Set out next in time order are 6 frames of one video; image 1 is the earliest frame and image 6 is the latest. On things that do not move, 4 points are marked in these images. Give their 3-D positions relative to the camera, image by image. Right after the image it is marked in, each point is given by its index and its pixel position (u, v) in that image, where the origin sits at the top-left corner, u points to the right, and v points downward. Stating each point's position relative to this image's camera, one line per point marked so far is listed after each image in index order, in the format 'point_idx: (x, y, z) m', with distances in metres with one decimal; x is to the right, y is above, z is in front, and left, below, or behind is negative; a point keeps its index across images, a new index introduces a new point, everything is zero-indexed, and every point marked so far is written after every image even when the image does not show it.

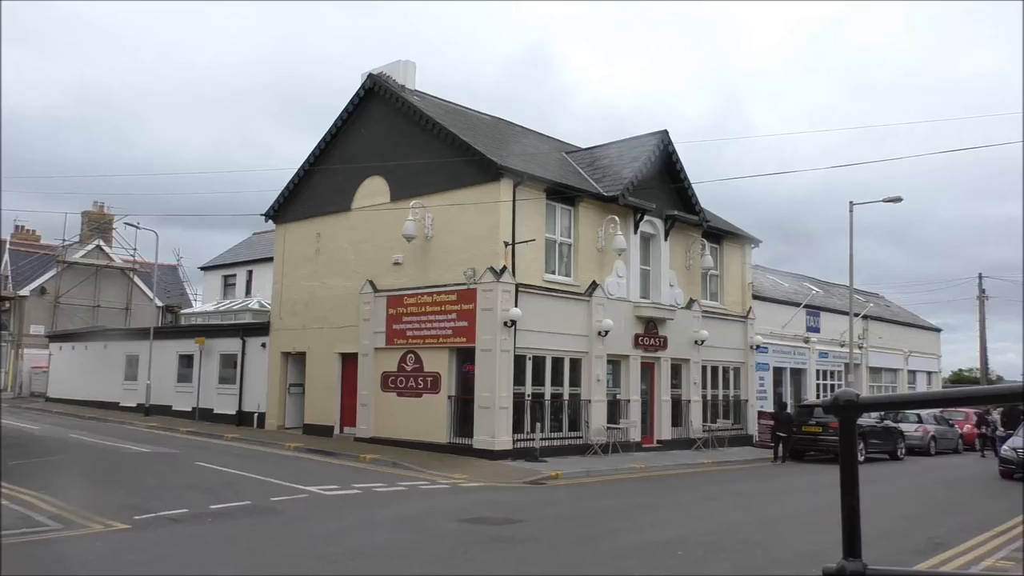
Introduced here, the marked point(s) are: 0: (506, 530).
0: (-0.1, -3.0, +10.5) m
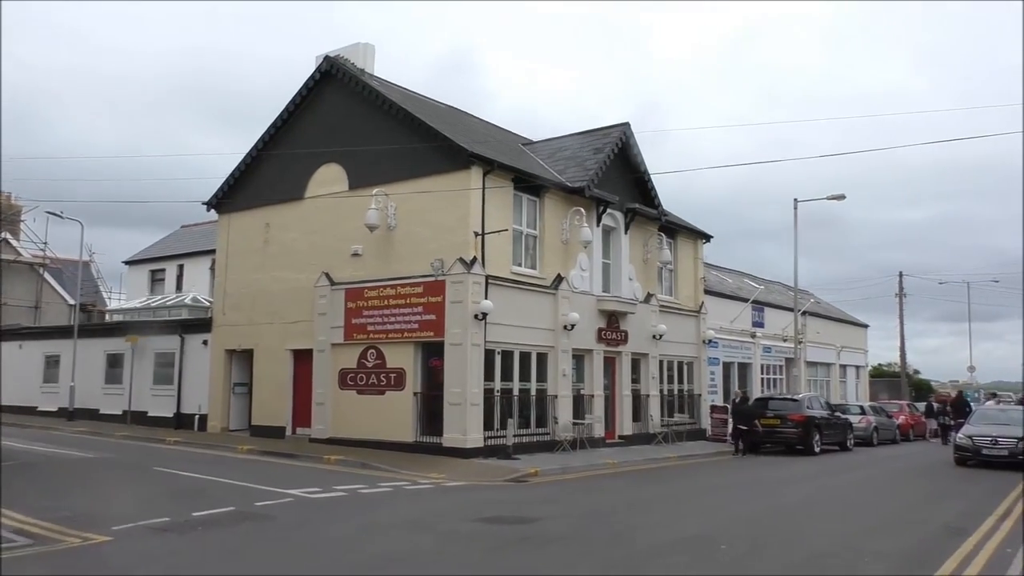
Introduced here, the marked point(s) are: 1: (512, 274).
0: (+0.2, -2.8, +9.9) m
1: (0.0, +0.3, +20.0) m
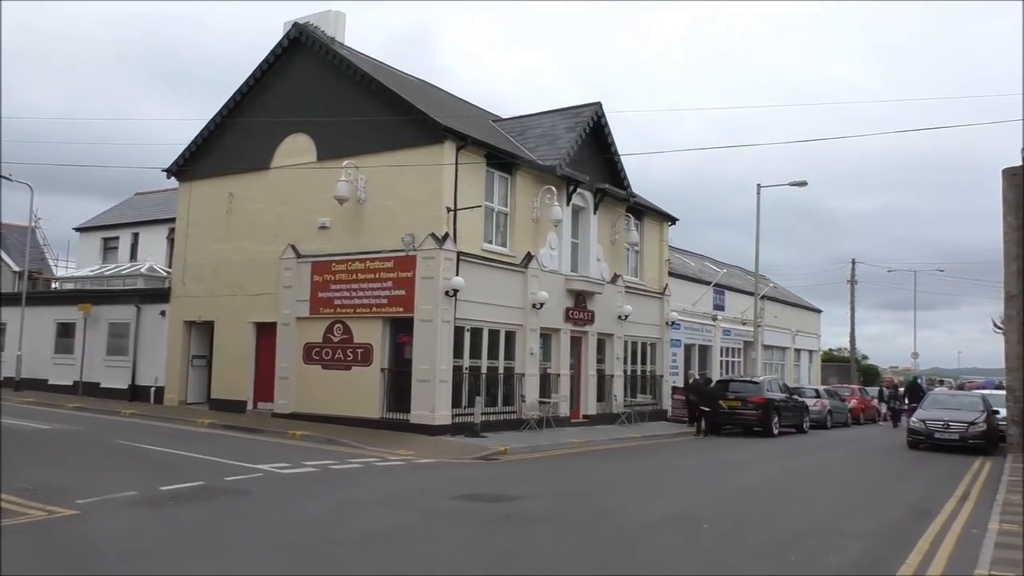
0: (0.0, -2.5, +9.8) m
1: (-0.7, +0.9, +19.8) m
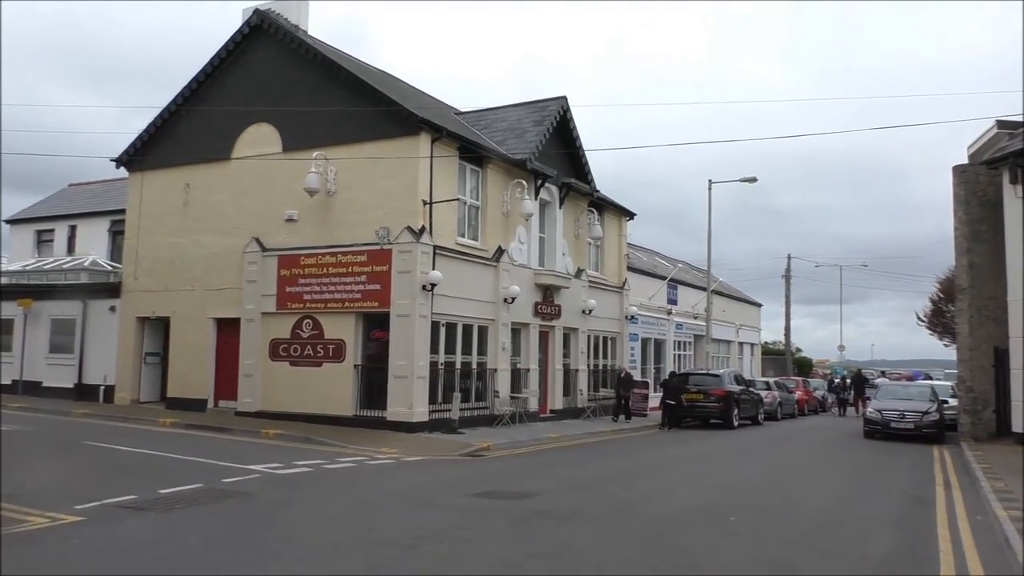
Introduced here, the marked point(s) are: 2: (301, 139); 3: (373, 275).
0: (+0.2, -2.4, +9.6) m
1: (-1.3, +1.0, +19.5) m
2: (-4.9, +3.5, +19.9) m
3: (-3.0, +0.3, +18.3) m
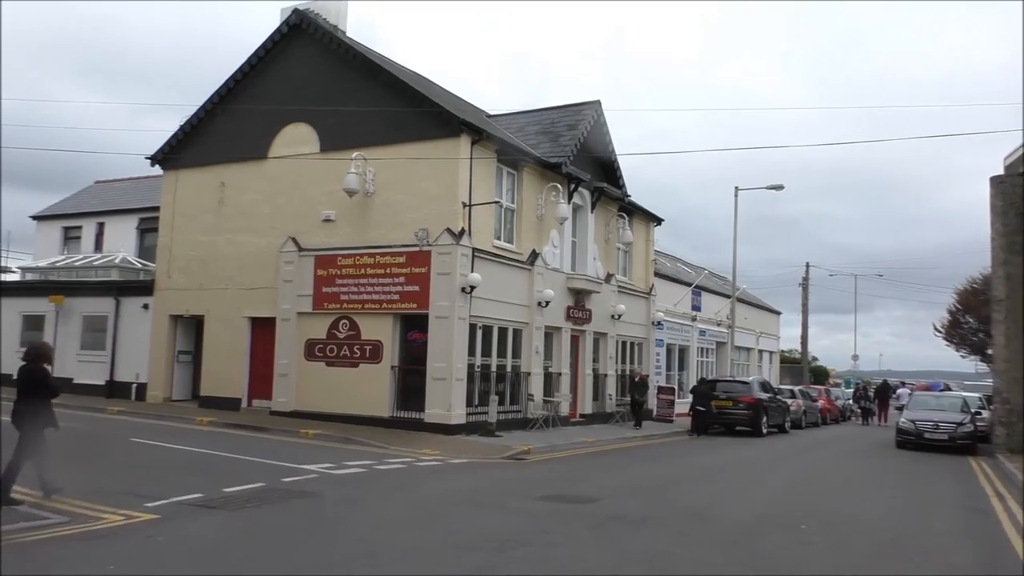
0: (+1.0, -2.5, +9.6) m
1: (-0.4, +0.9, +19.5) m
2: (-4.0, +3.5, +19.9) m
3: (-2.2, +0.3, +18.3) m
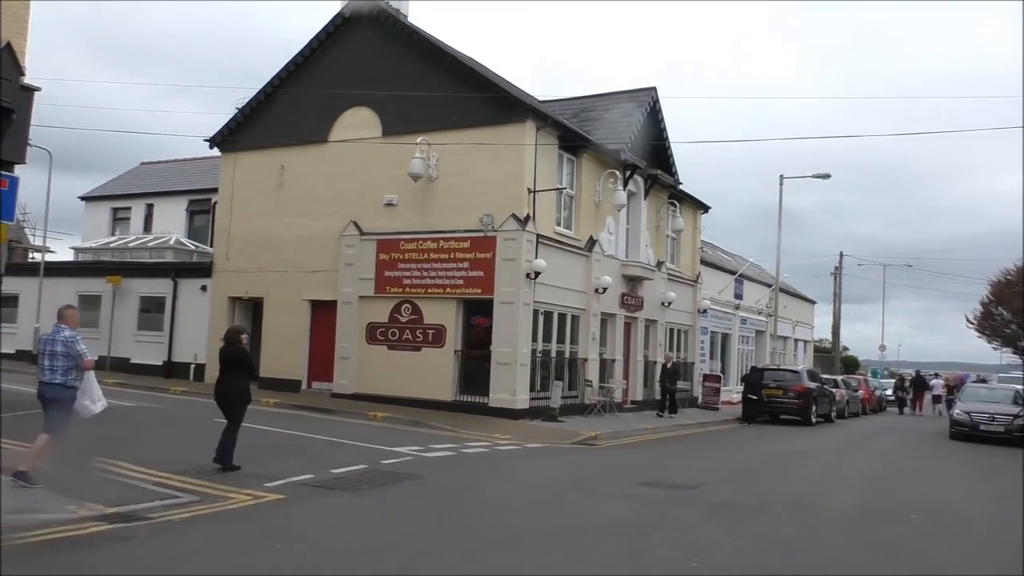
0: (+2.2, -2.4, +9.7) m
1: (+1.0, +1.3, +19.6) m
2: (-2.6, +3.9, +20.0) m
3: (-0.8, +0.6, +18.4) m
